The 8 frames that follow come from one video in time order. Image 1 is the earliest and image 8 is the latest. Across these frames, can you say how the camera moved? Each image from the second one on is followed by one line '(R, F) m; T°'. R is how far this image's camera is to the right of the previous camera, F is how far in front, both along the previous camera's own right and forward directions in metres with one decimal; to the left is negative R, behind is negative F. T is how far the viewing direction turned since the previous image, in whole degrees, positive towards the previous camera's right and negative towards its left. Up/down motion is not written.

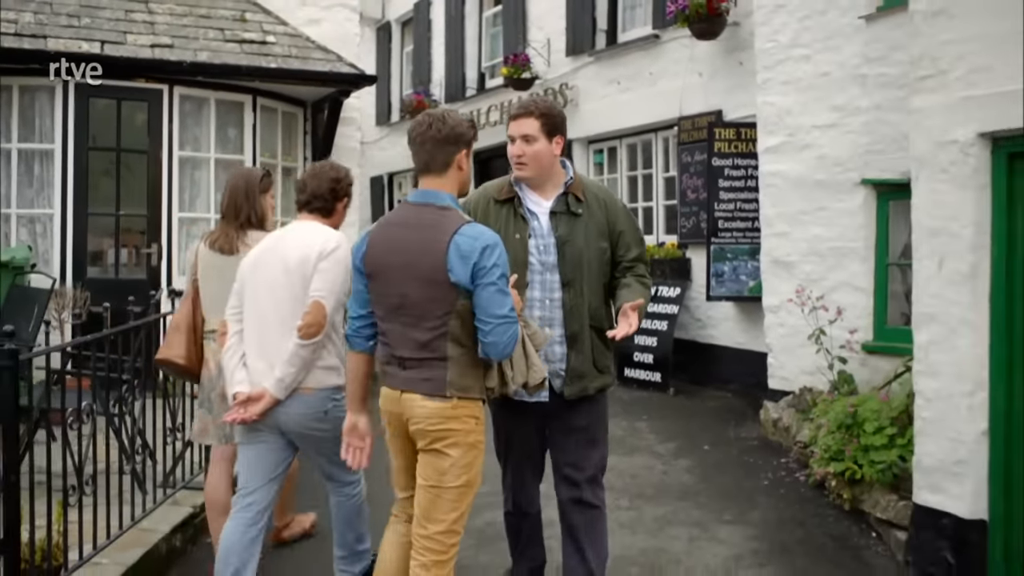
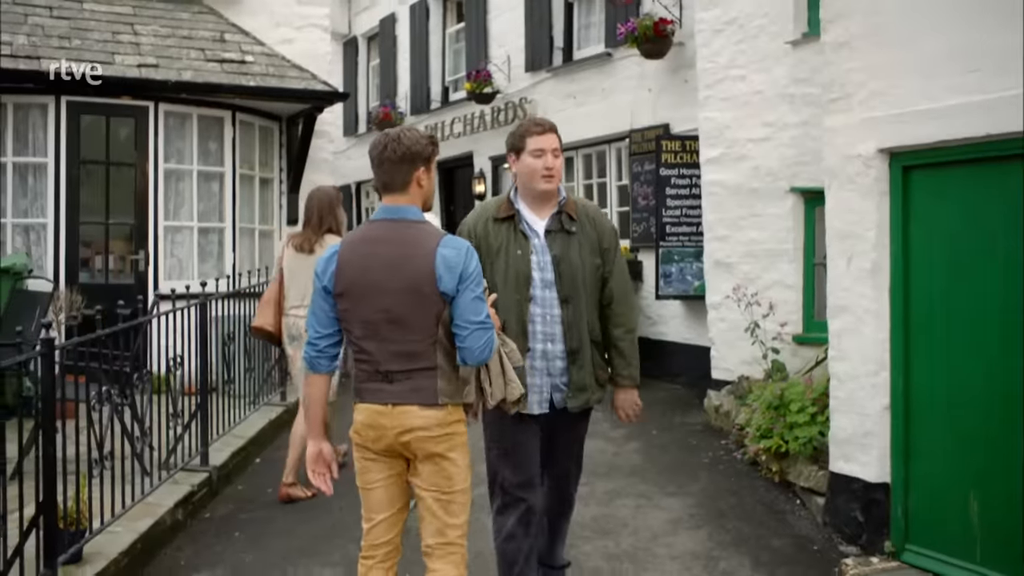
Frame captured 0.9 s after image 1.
(0.0, -0.6) m; +2°
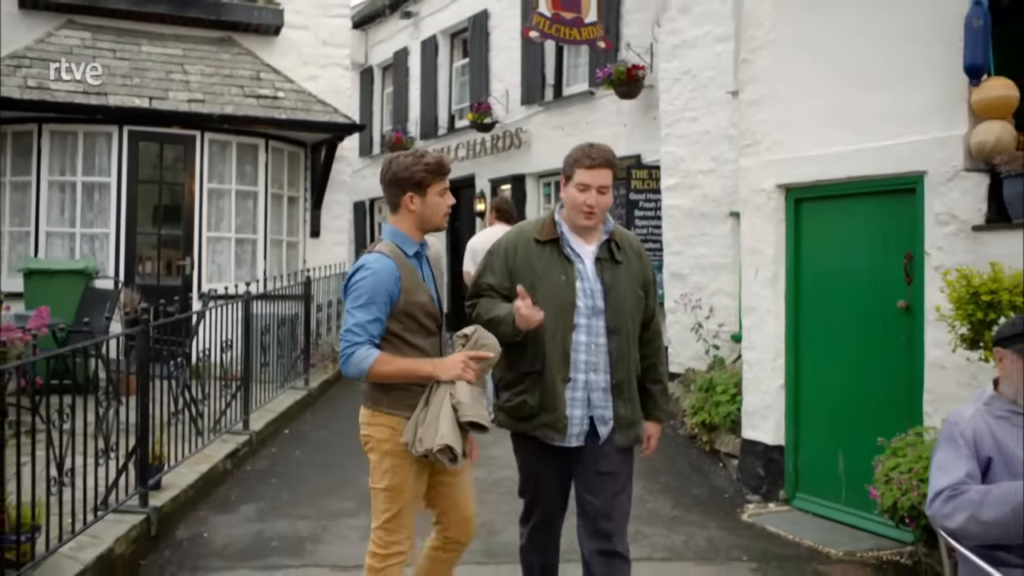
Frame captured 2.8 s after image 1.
(+0.2, -1.5) m; -1°
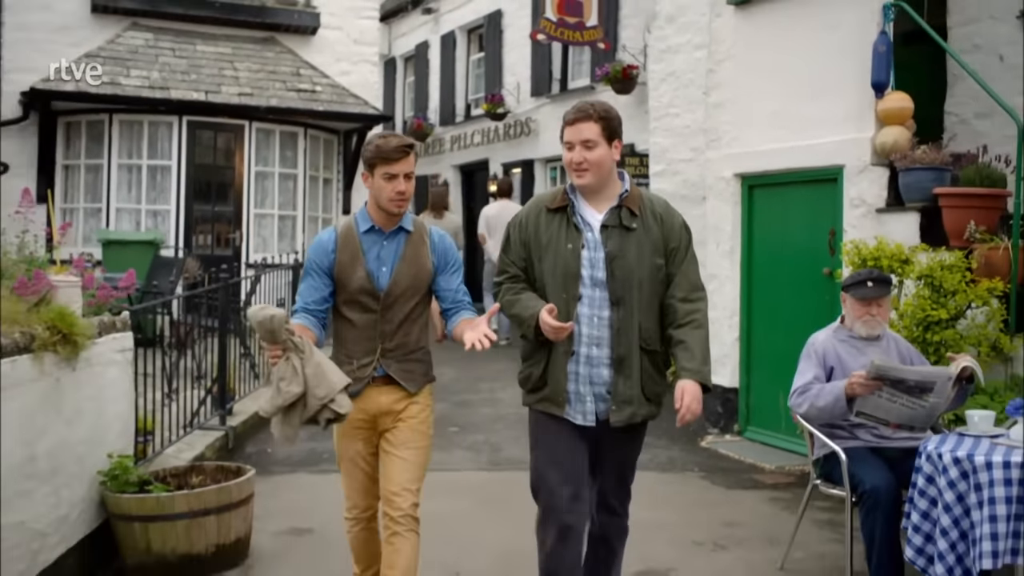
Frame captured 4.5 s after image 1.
(+0.1, -1.4) m; -1°
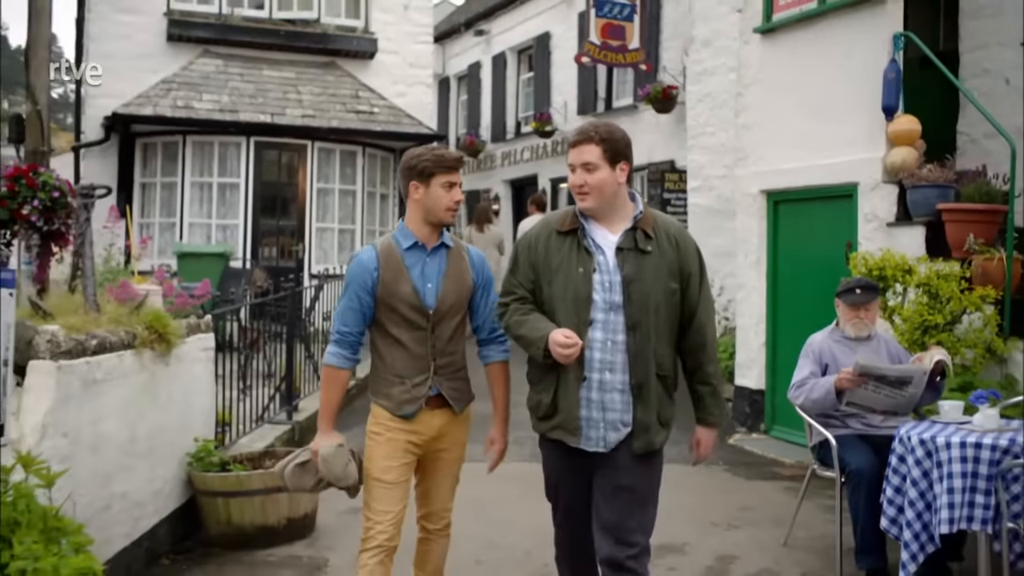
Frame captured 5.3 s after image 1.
(+0.1, -0.7) m; -3°
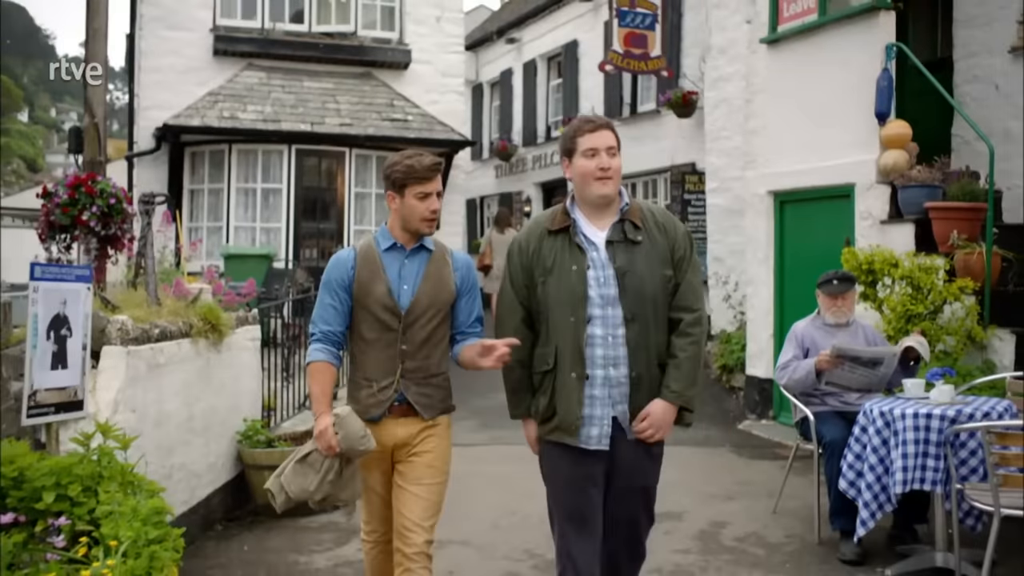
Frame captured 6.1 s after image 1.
(+0.1, -0.6) m; -2°
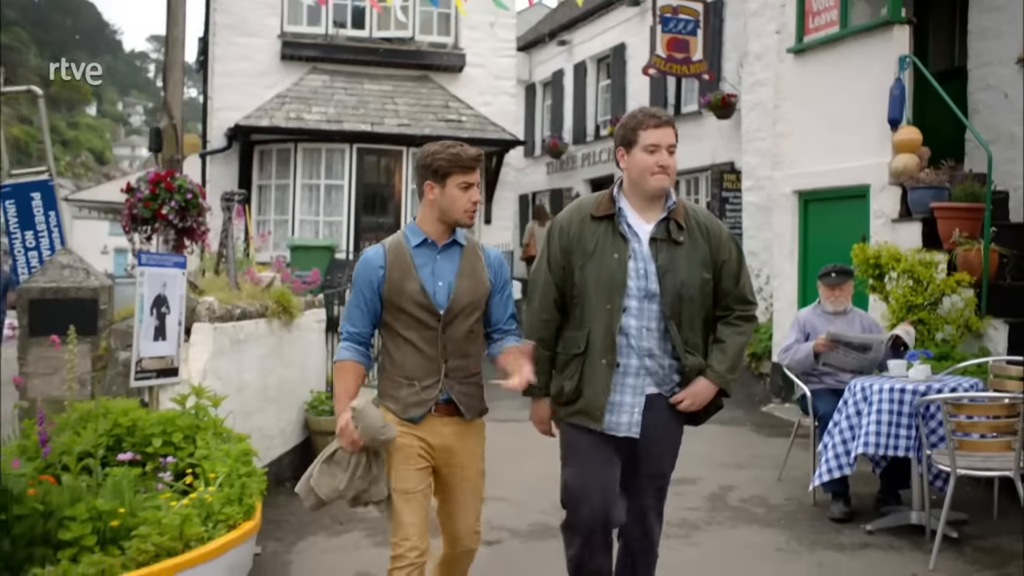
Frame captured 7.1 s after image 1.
(+0.1, -0.8) m; -3°
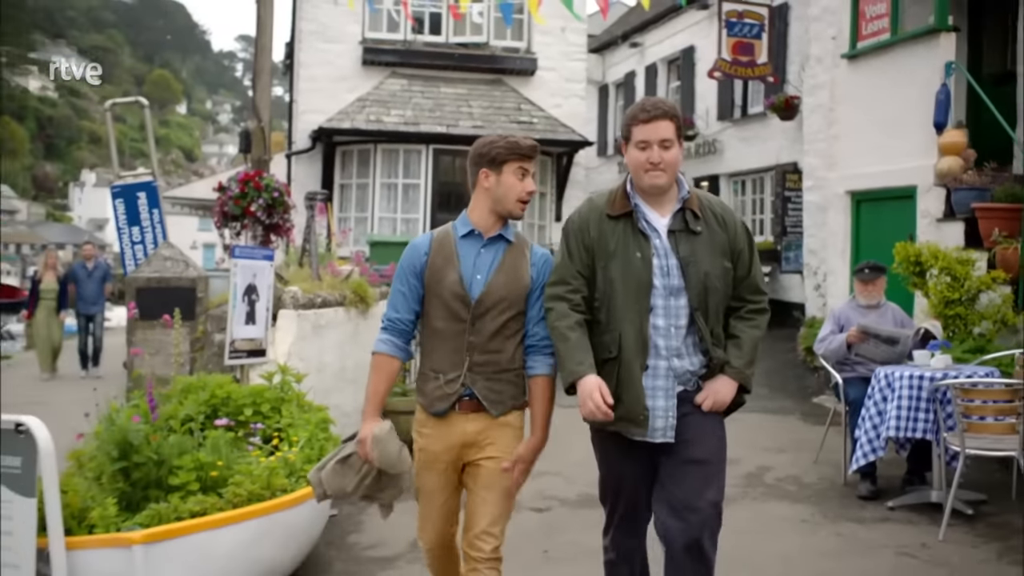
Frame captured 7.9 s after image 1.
(+0.2, -0.6) m; -4°
